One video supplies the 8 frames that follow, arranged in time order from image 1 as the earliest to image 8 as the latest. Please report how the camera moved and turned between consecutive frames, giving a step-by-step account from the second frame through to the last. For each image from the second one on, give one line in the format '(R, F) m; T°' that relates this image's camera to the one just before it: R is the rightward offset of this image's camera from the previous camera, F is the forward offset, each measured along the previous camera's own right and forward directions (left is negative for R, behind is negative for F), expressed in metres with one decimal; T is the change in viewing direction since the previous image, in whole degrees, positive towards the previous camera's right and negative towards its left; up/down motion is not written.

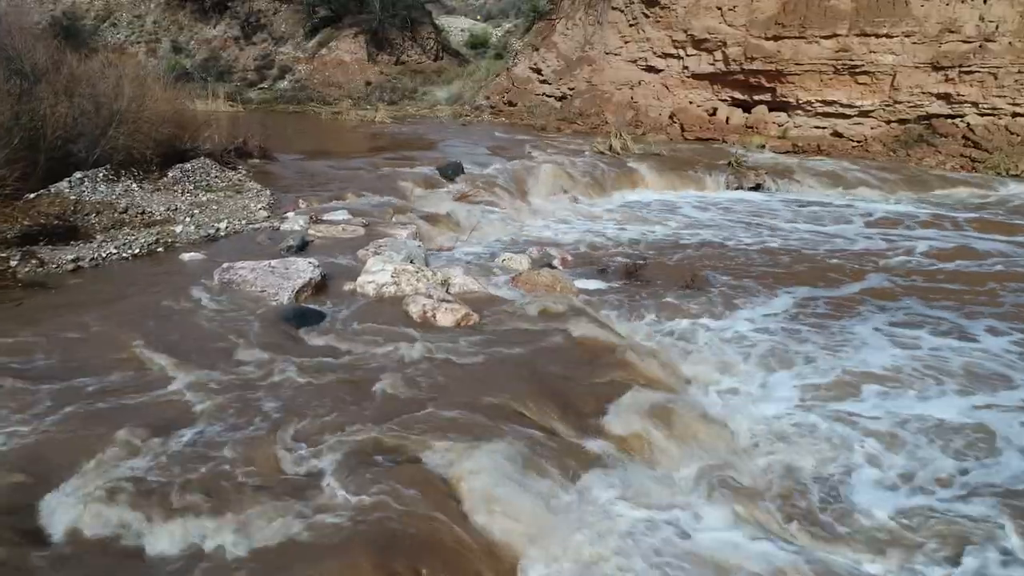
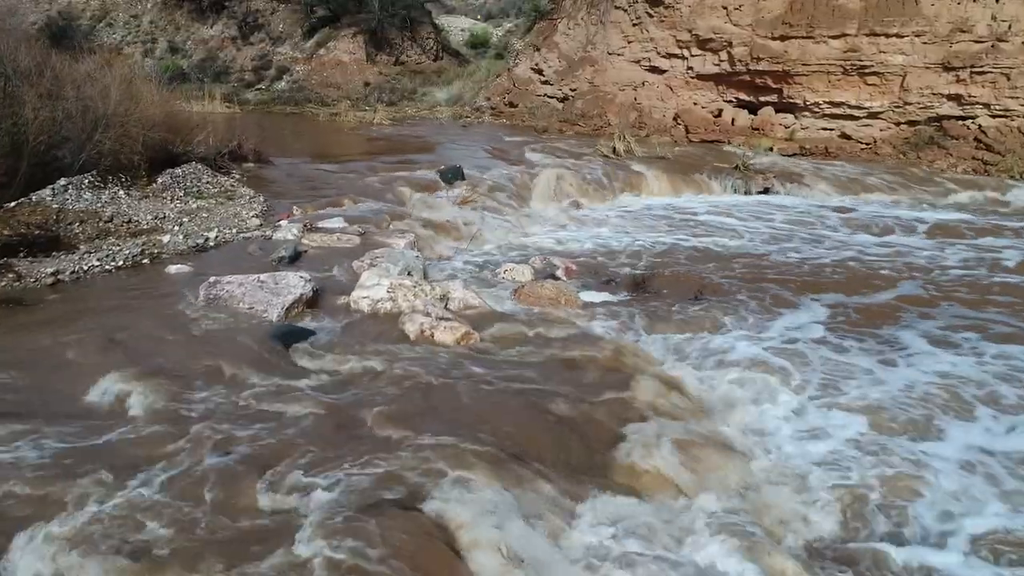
(0.0, +0.4) m; 0°
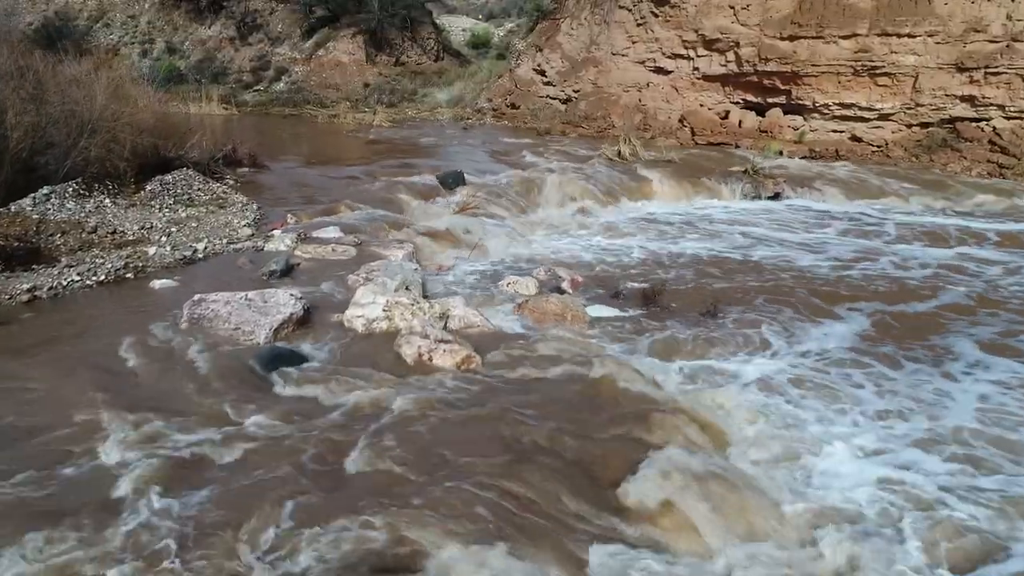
(0.0, +0.4) m; 0°
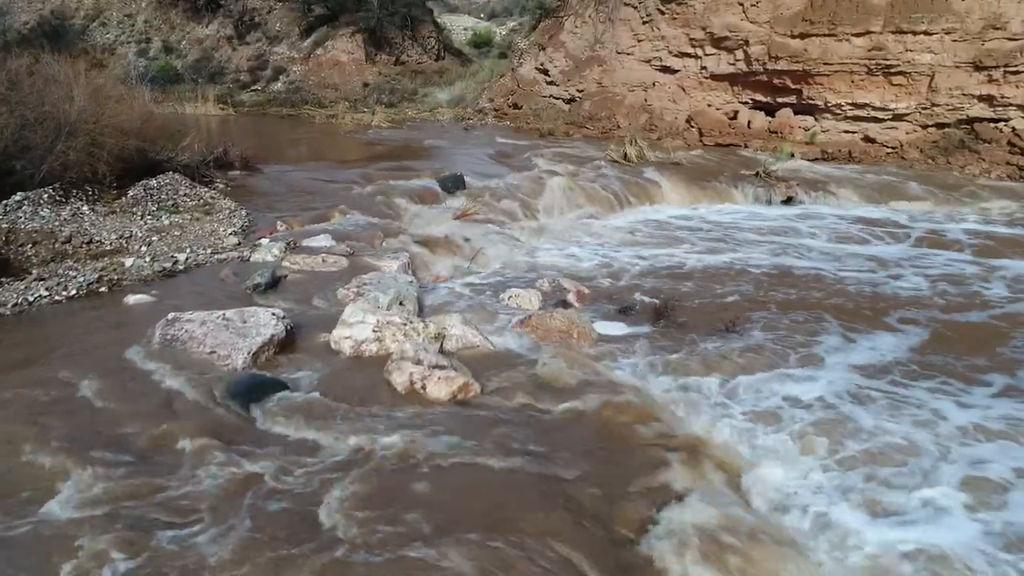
(0.0, +0.5) m; 0°
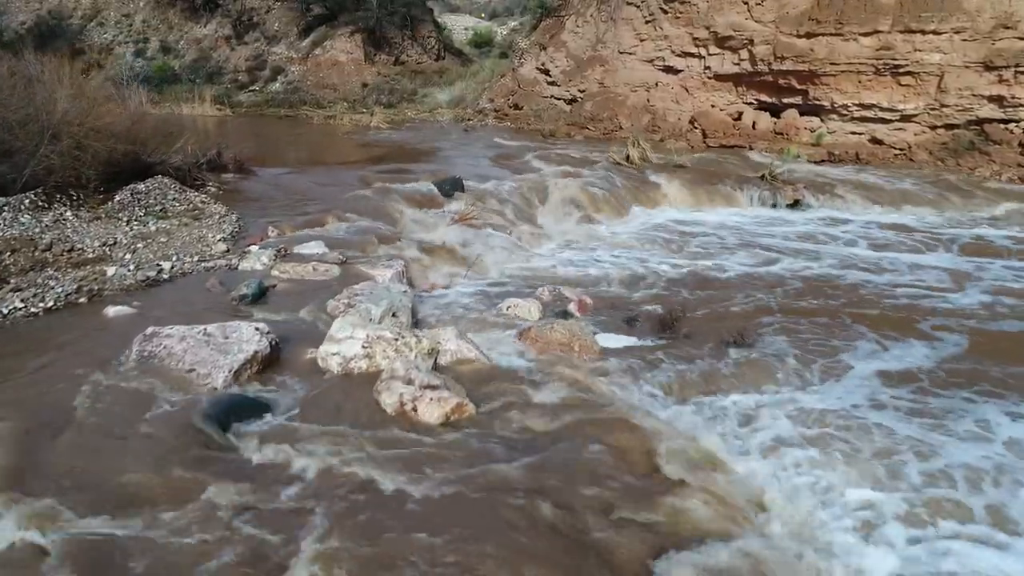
(0.0, +0.3) m; 0°
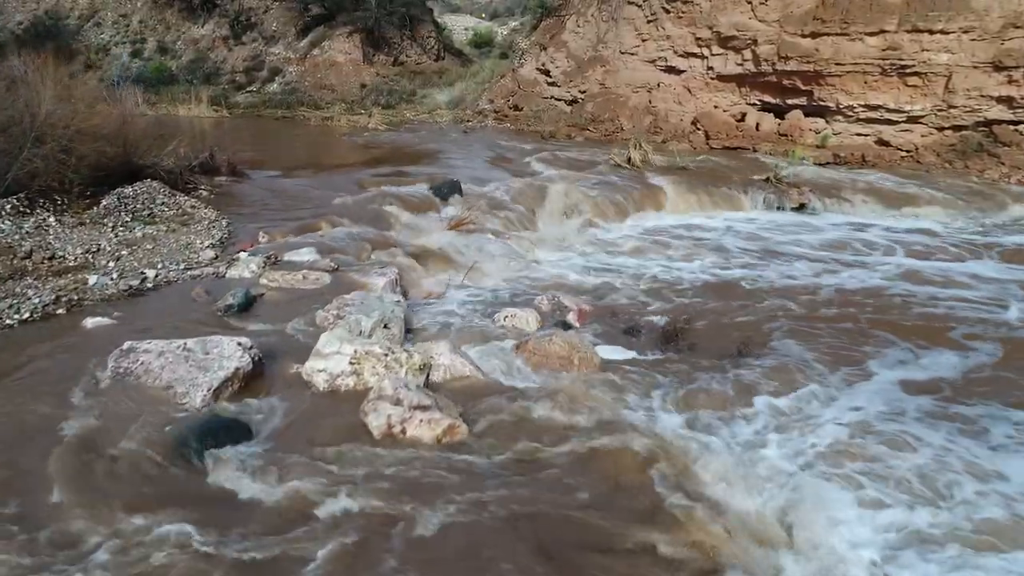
(0.0, +0.3) m; 0°
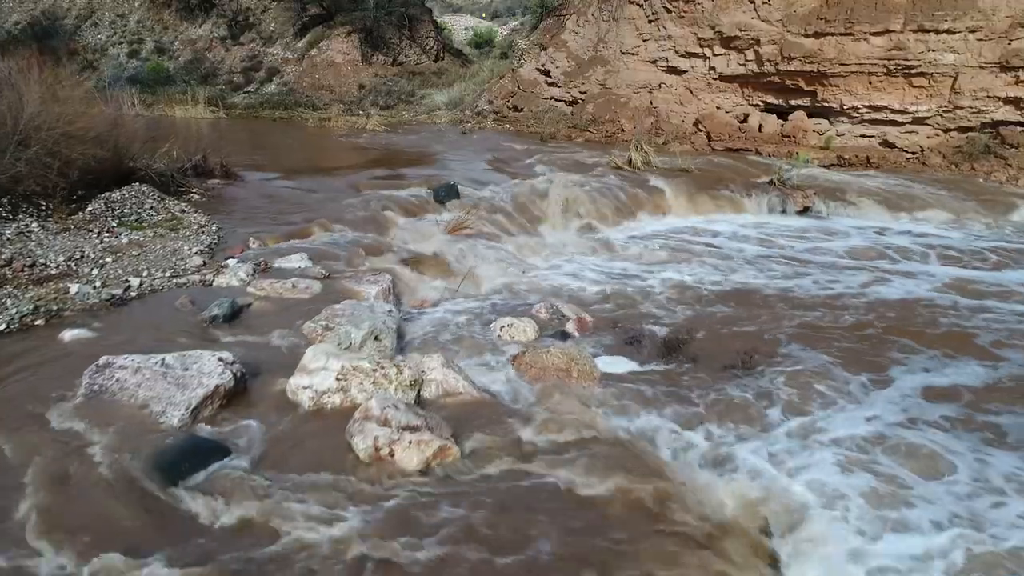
(0.0, +0.2) m; 0°
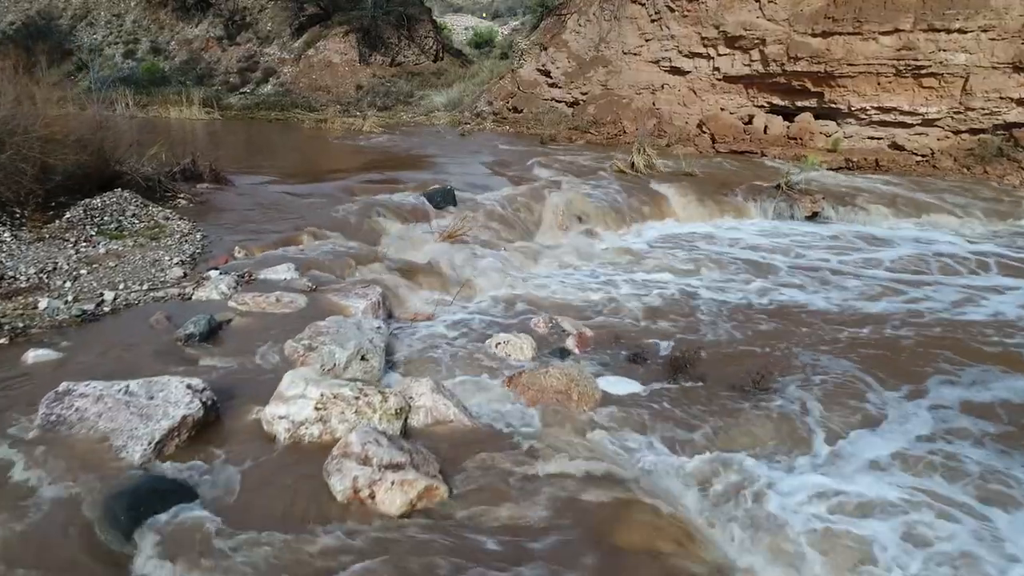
(0.0, +0.4) m; 0°
